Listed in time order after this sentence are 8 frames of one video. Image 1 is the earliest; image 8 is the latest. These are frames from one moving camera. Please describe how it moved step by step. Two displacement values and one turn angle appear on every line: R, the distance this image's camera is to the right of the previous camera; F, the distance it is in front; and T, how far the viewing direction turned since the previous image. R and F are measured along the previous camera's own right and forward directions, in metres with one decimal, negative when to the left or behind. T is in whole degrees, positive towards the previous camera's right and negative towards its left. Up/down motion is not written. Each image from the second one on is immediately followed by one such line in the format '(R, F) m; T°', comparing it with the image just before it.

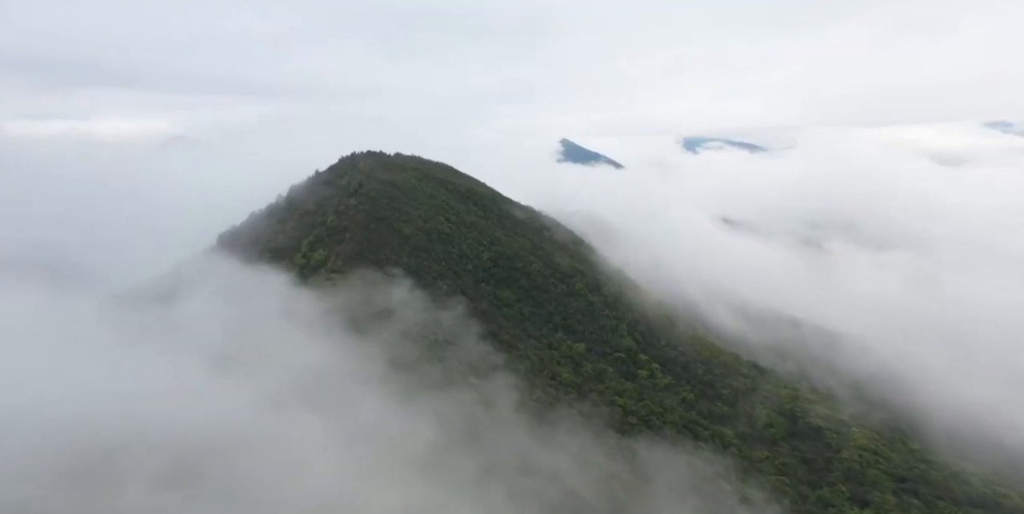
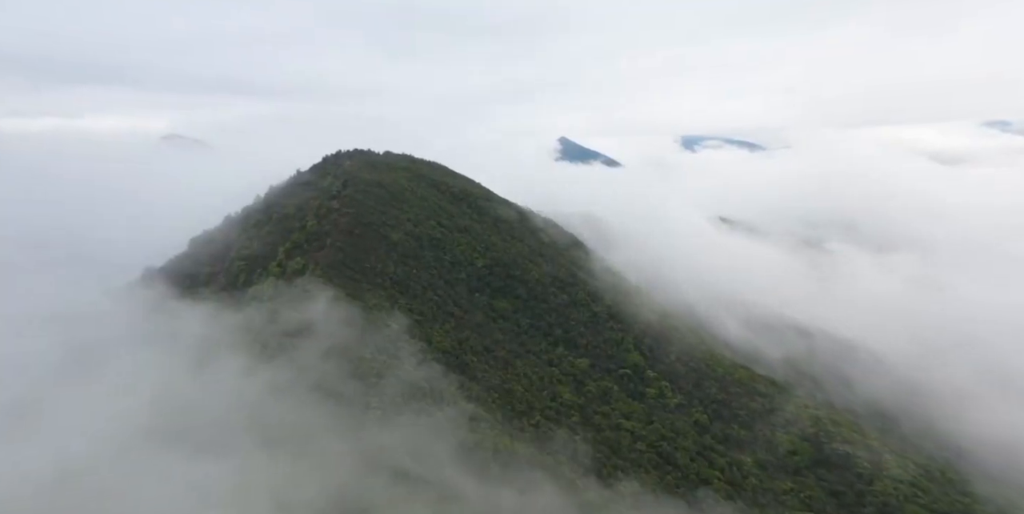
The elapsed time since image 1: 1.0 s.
(+0.3, +5.3) m; 0°
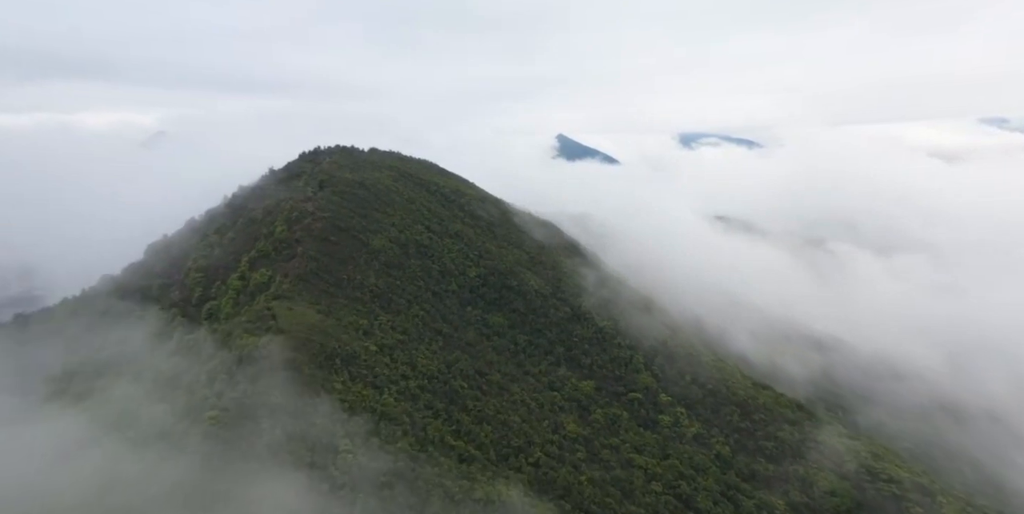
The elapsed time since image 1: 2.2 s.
(+0.2, +6.7) m; 0°
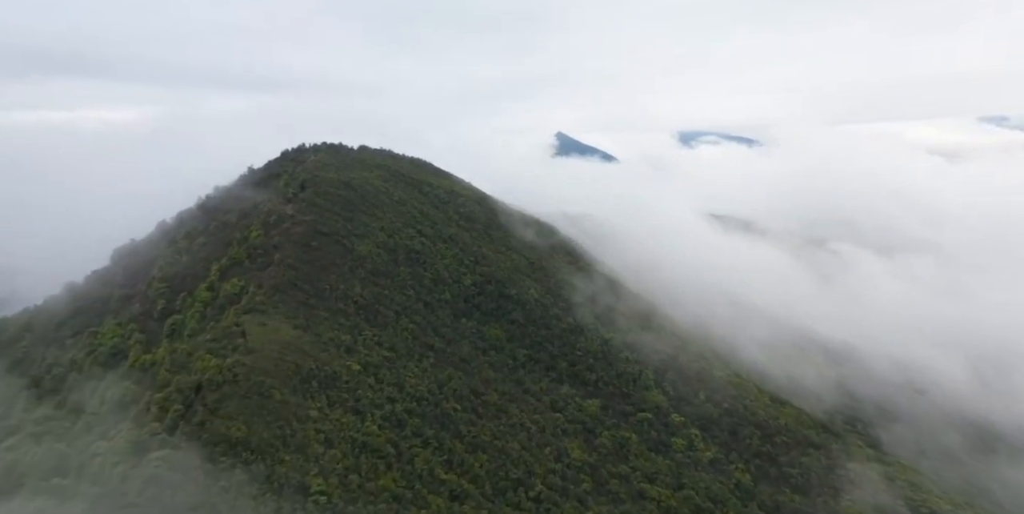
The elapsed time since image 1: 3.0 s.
(+0.1, +4.5) m; 0°
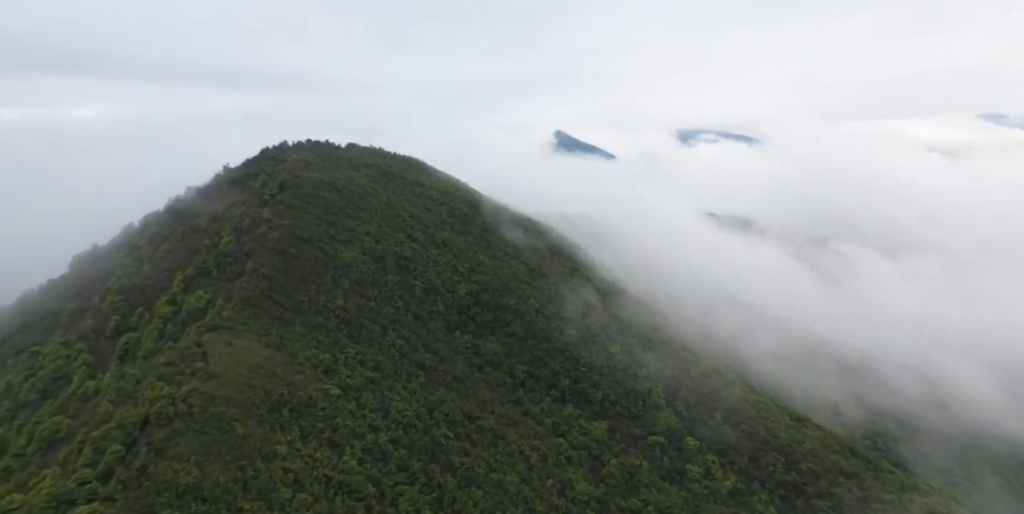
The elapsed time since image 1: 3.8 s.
(+0.1, +4.4) m; 0°
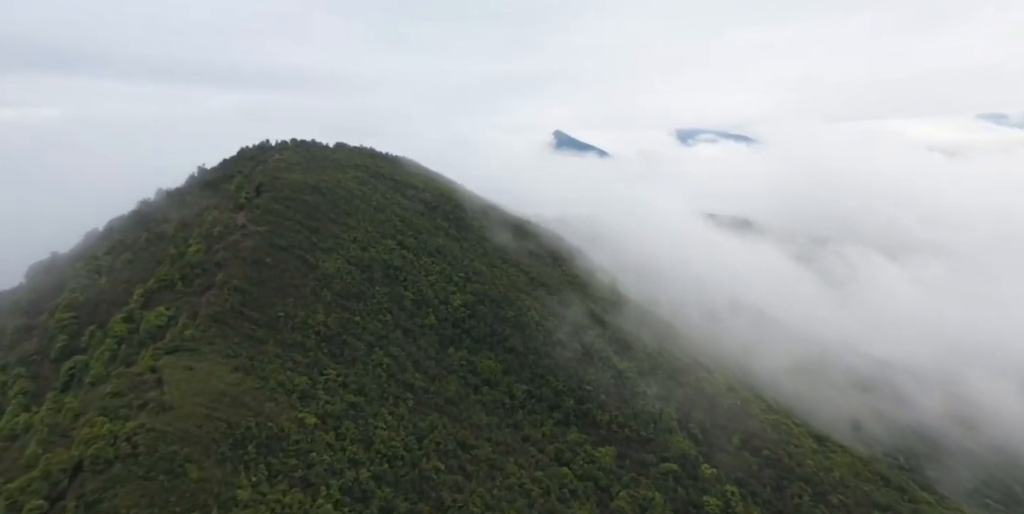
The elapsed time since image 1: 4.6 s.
(+0.1, +4.0) m; 0°
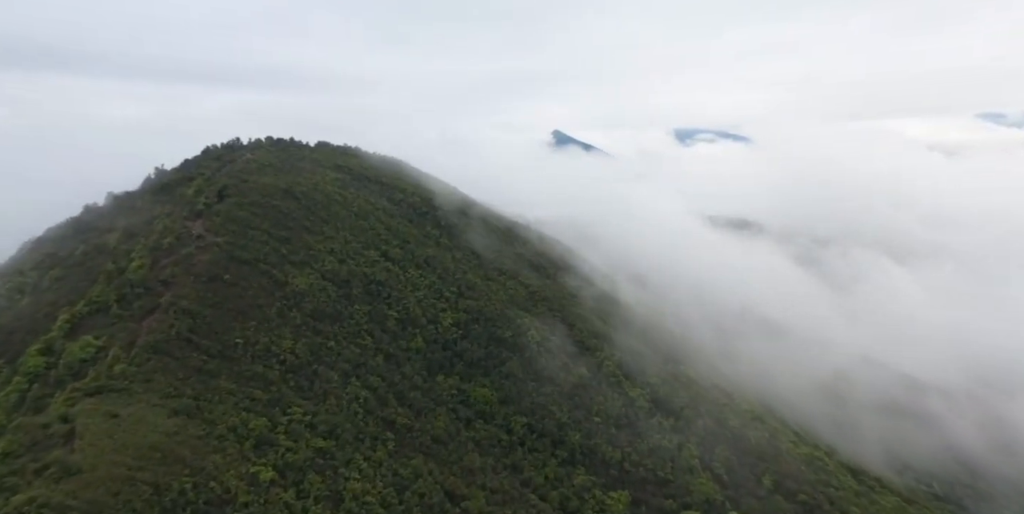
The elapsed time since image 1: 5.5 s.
(+0.1, +5.5) m; 0°
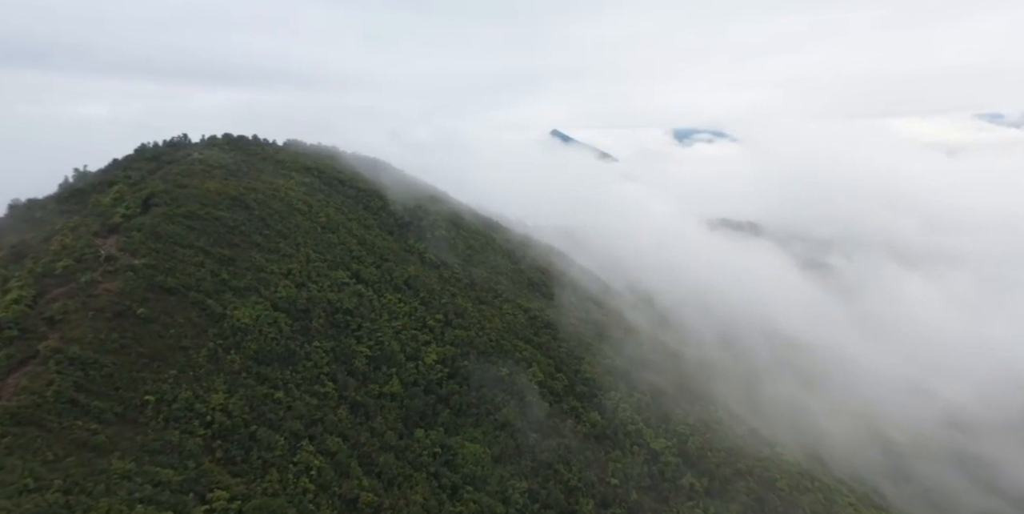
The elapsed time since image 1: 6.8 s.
(+0.1, +7.6) m; 0°
